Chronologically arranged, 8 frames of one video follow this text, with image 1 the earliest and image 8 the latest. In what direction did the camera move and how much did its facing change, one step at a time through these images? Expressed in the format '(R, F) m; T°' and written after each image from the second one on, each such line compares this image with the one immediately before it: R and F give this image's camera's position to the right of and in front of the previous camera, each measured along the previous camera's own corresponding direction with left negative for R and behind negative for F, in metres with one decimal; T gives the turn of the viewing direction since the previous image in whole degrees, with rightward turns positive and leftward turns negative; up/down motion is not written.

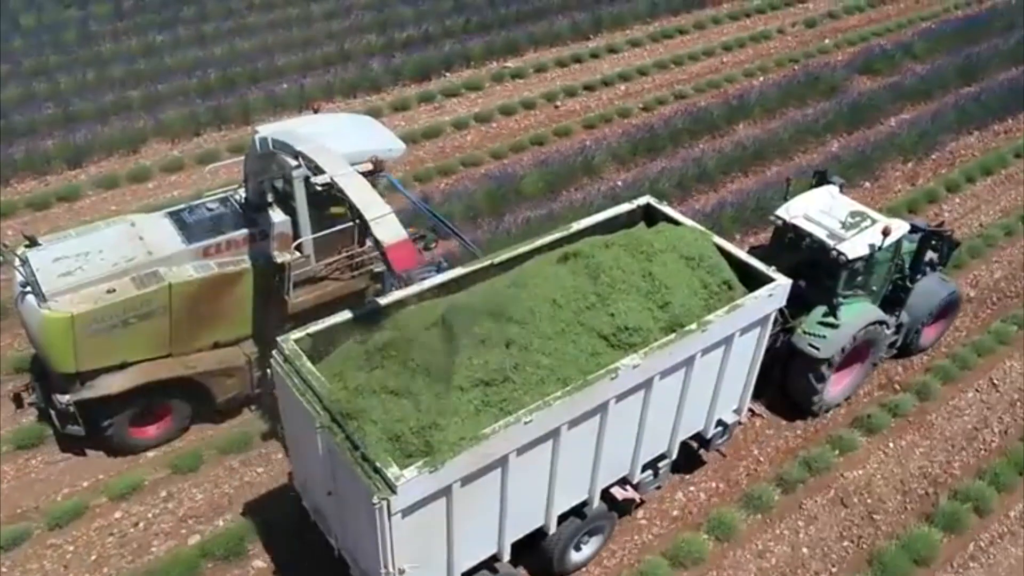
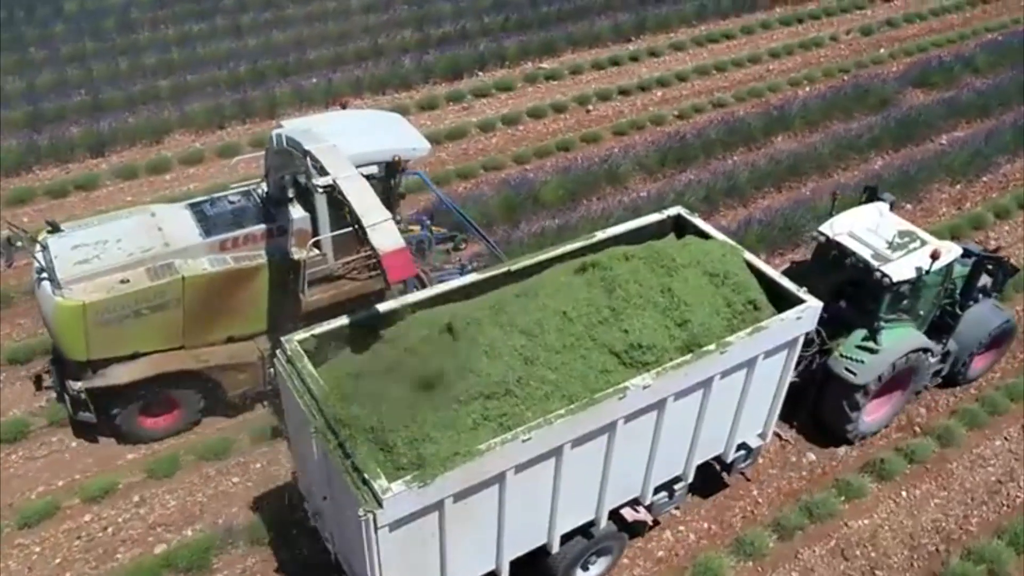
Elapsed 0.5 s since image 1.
(+0.4, +0.3) m; -4°
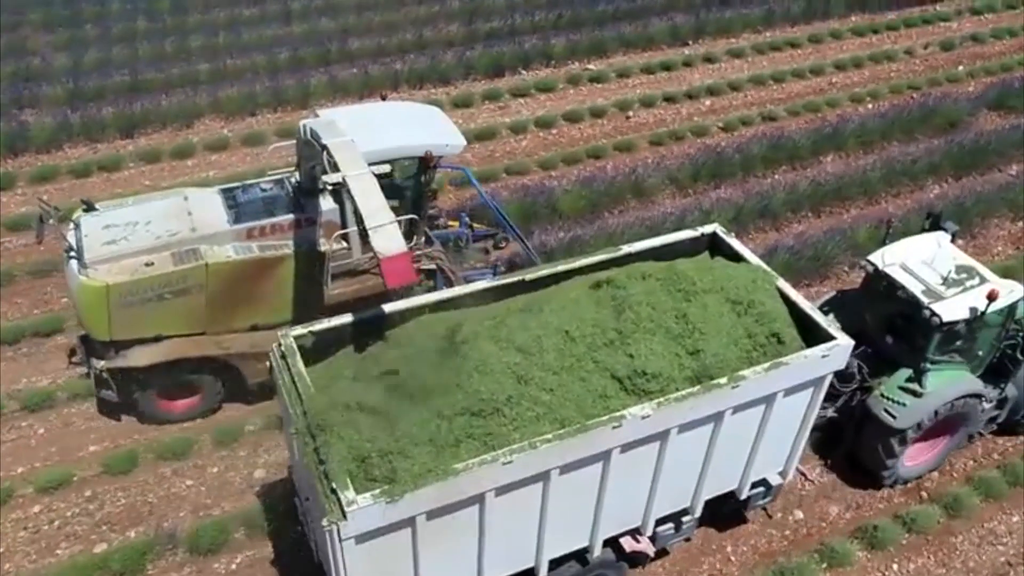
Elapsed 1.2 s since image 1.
(+0.7, +0.3) m; -6°
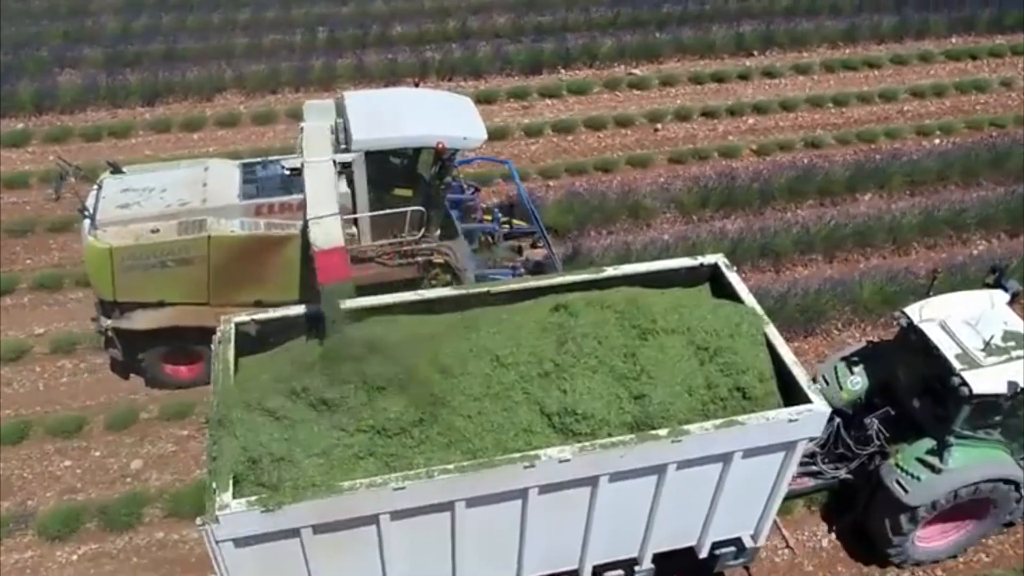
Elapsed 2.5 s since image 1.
(+1.4, +0.5) m; -9°
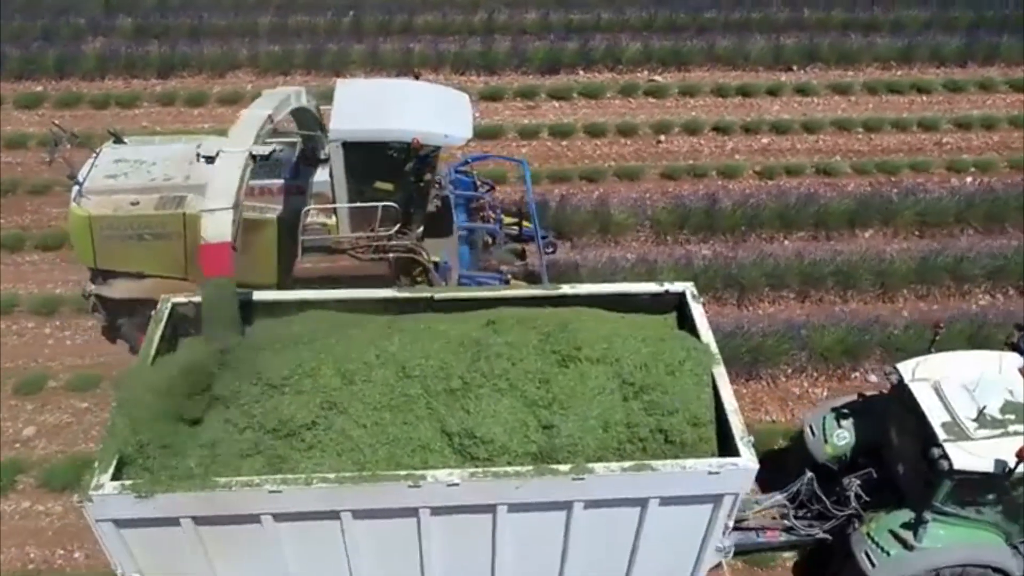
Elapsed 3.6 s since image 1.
(+1.3, +0.4) m; -7°
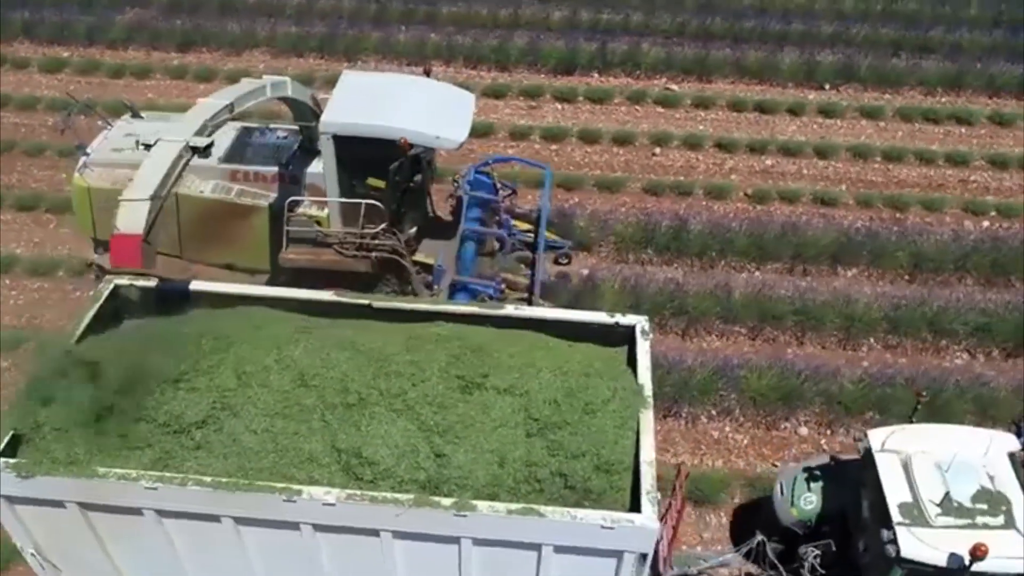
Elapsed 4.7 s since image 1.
(+1.3, +0.4) m; -7°
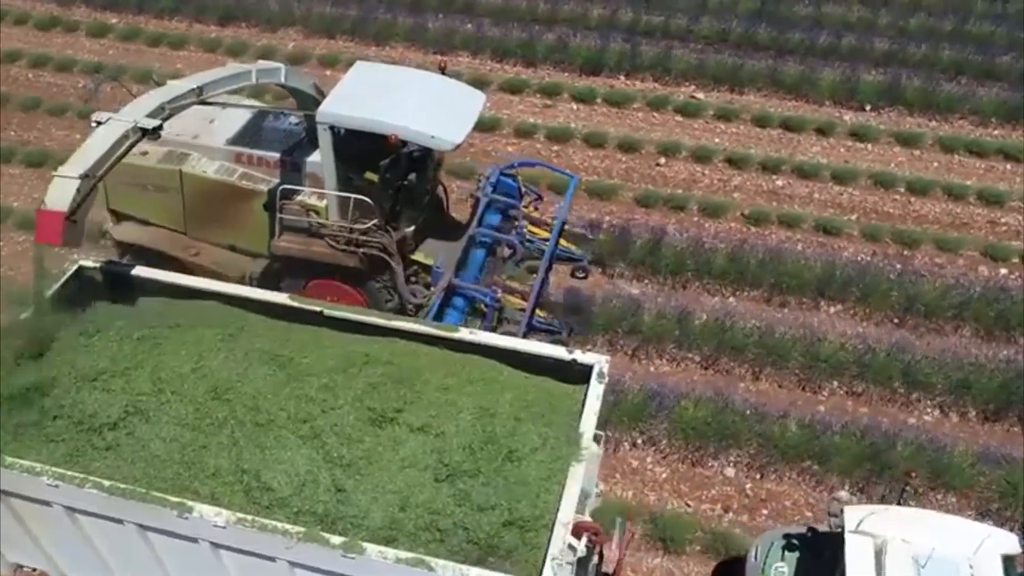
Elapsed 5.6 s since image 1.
(+1.1, +0.5) m; -8°
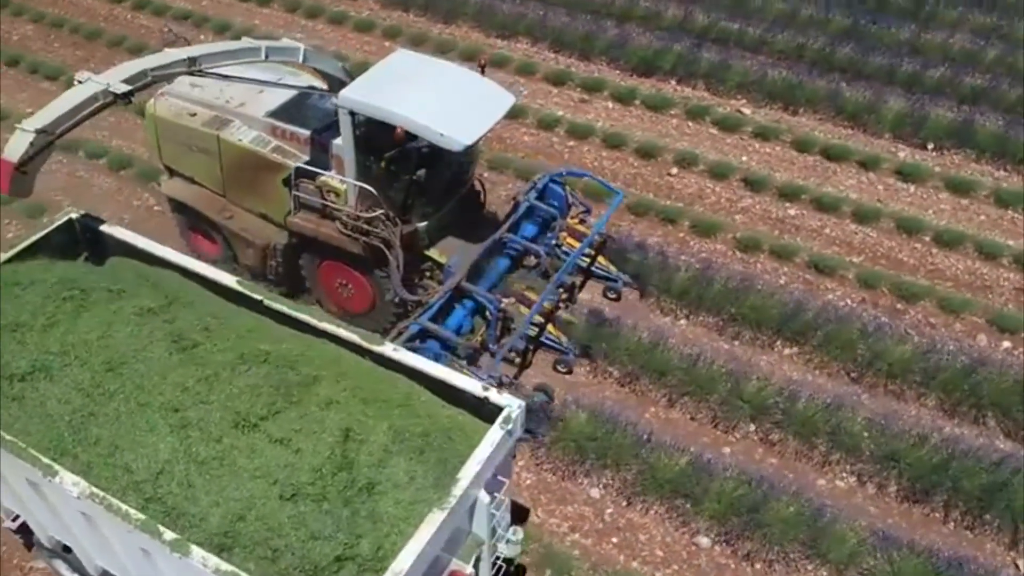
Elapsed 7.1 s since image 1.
(+1.4, +0.5) m; -10°
